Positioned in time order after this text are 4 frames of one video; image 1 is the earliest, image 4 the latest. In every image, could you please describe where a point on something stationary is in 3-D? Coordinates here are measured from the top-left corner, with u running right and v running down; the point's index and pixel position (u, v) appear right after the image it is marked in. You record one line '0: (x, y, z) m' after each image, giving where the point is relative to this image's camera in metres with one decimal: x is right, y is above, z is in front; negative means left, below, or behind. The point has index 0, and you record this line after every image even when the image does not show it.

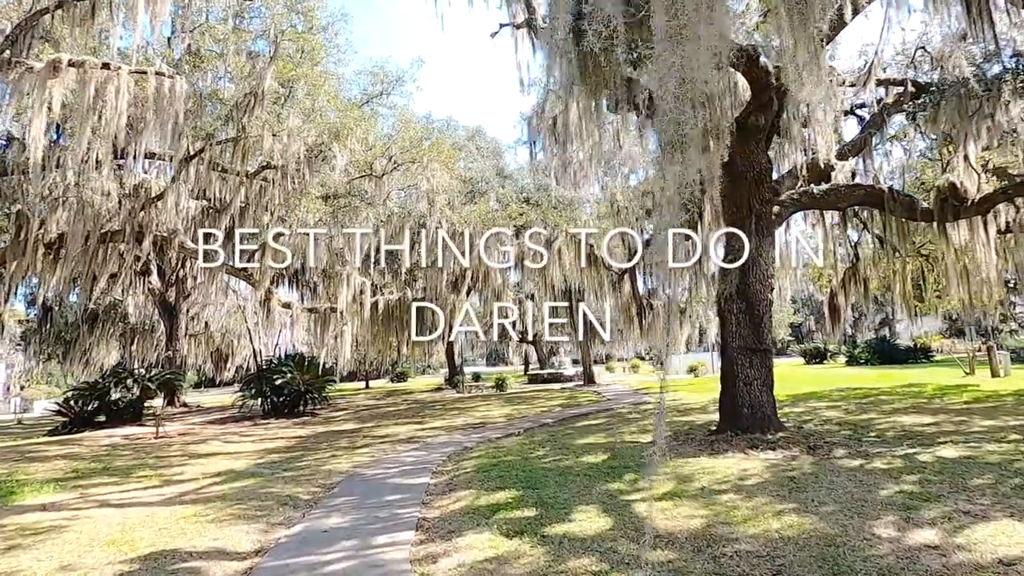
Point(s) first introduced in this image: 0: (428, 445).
0: (-1.2, -2.3, +7.9) m
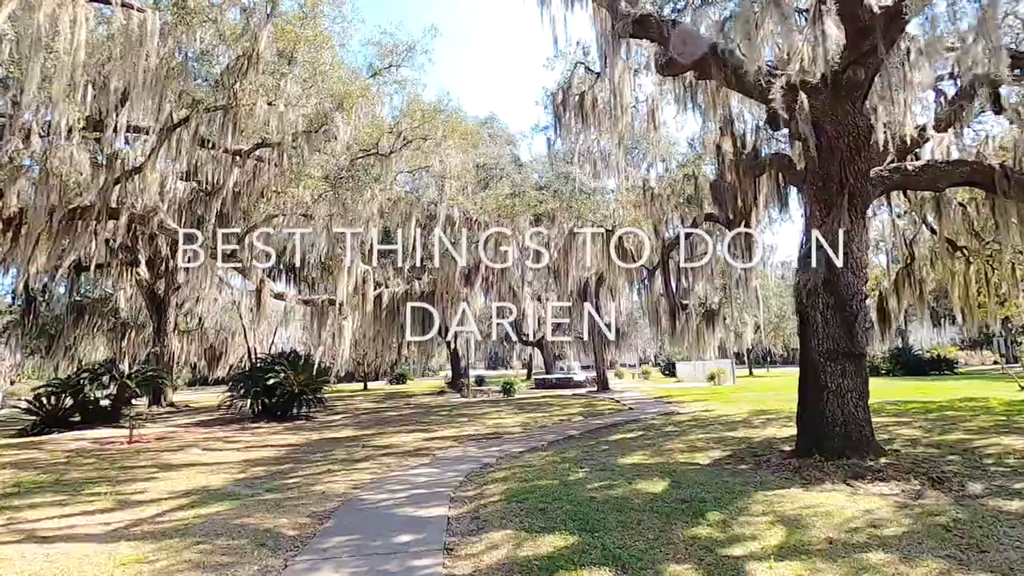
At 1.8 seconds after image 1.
0: (-0.9, -2.2, +6.7) m
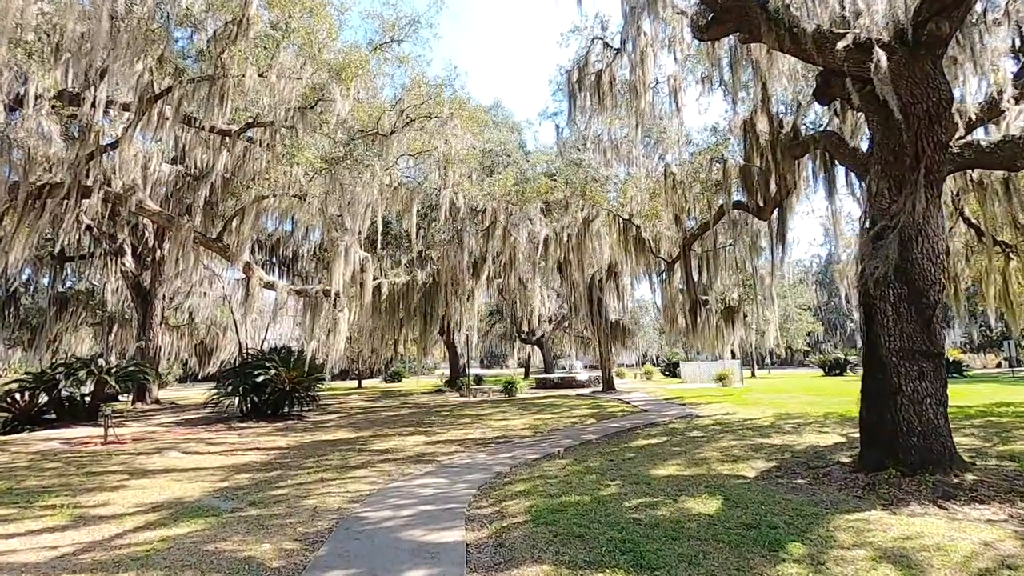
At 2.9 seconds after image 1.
0: (-0.7, -2.0, +6.0) m
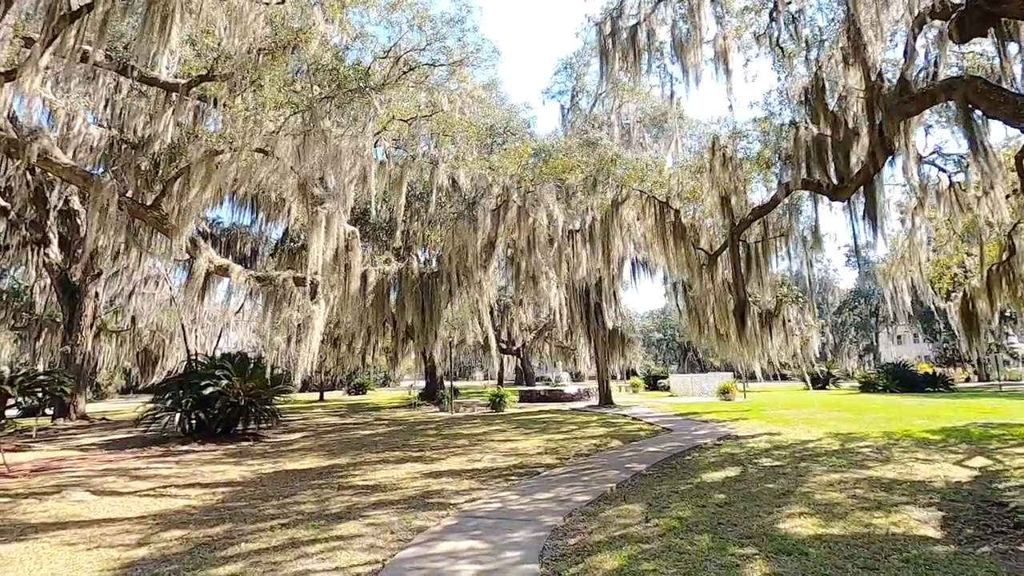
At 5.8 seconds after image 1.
0: (-0.3, -1.8, +4.2) m
